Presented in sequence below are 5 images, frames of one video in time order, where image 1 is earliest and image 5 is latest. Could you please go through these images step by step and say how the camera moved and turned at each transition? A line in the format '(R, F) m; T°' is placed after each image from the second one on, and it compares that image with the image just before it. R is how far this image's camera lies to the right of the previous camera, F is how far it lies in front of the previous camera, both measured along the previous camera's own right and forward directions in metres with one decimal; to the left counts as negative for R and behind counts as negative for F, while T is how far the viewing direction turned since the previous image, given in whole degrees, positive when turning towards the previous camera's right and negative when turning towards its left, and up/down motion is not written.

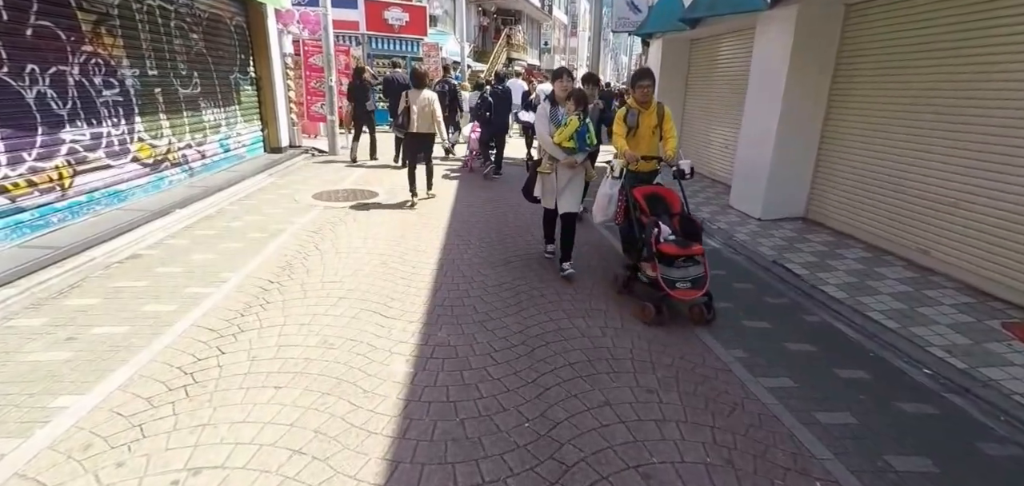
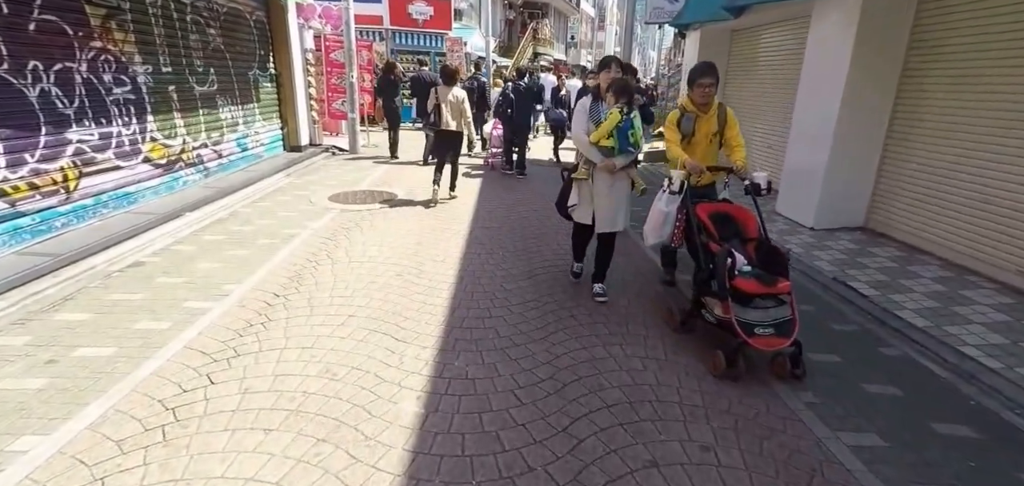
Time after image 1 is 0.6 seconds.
(0.0, +0.5) m; -3°
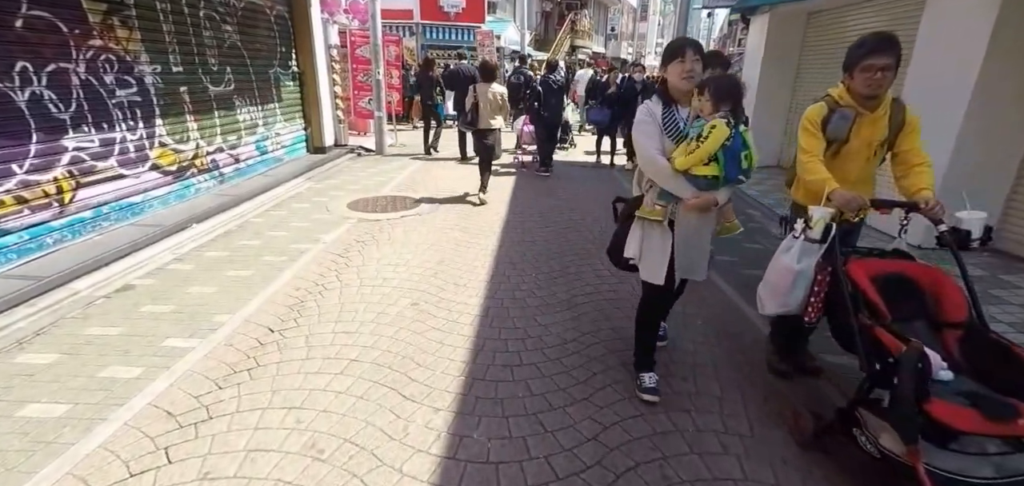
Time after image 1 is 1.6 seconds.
(0.0, +0.7) m; -4°
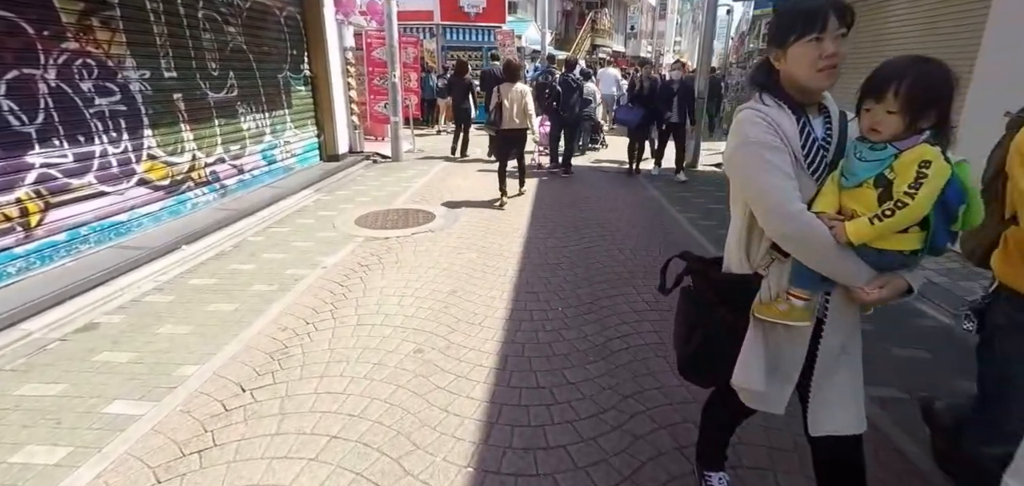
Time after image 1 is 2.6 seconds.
(0.0, +0.7) m; -3°
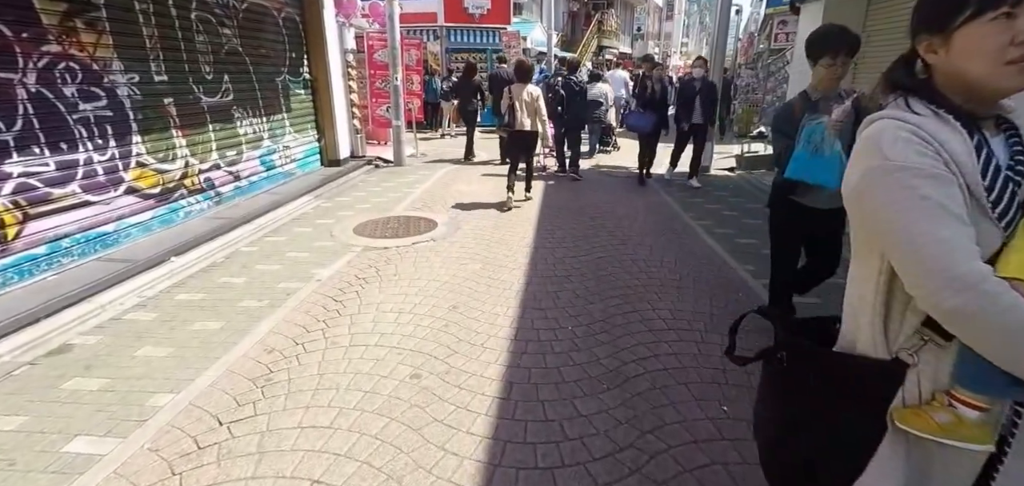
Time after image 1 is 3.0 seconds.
(0.0, +0.3) m; -1°
